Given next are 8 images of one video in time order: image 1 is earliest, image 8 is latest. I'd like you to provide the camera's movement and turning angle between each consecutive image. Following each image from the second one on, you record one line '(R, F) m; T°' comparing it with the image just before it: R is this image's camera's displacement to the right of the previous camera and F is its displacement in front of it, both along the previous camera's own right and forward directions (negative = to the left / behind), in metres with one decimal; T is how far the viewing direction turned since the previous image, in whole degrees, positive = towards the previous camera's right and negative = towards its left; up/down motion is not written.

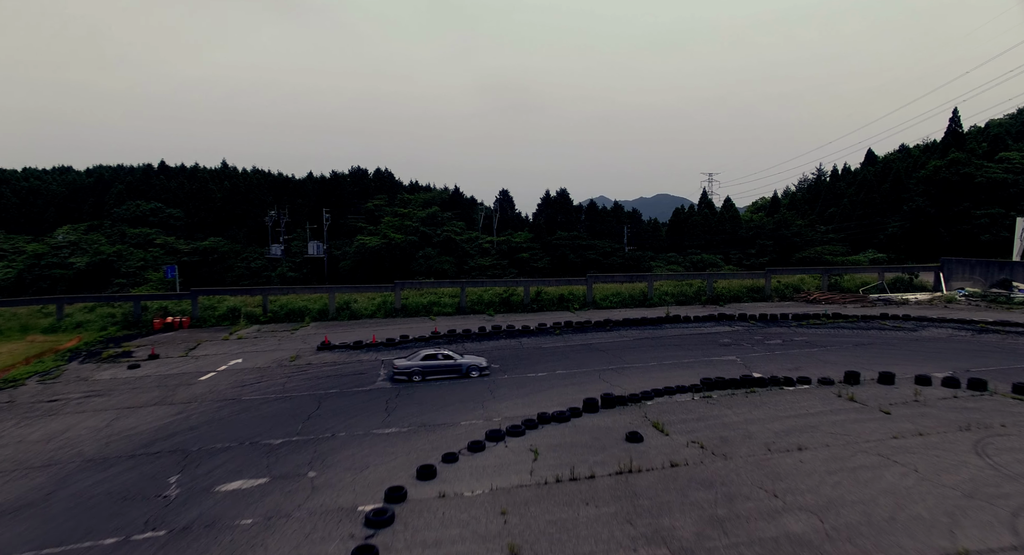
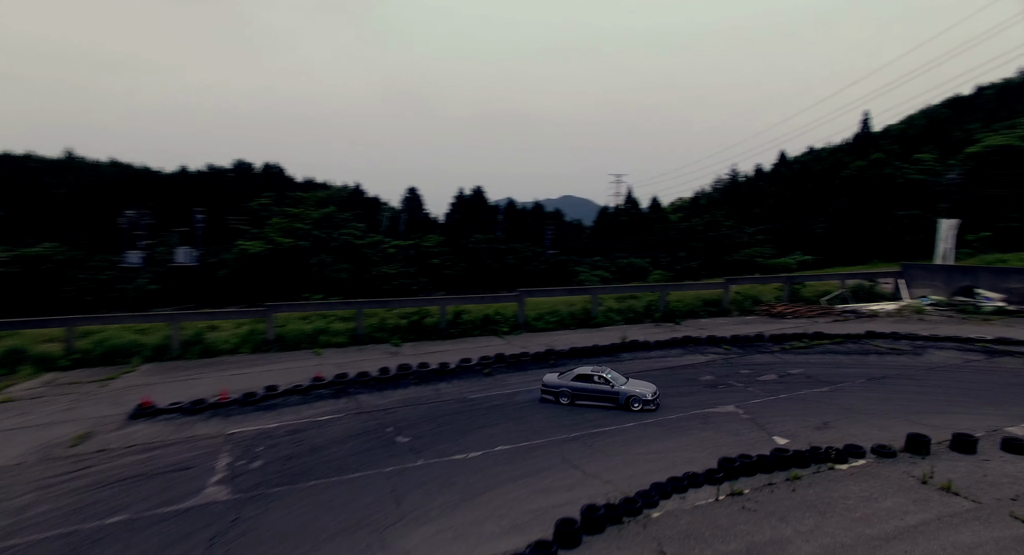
(-0.1, +5.9) m; +10°
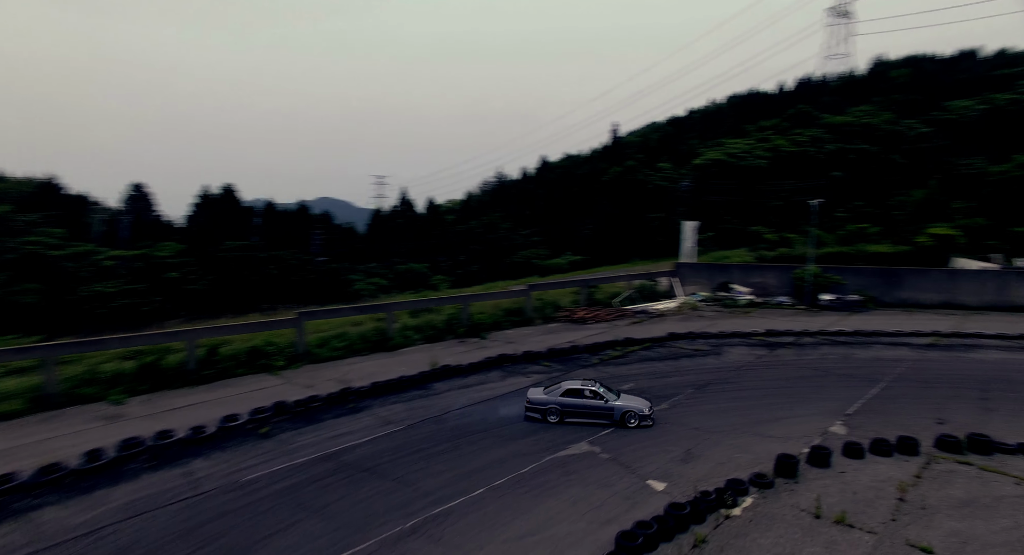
(-0.5, +3.6) m; +24°
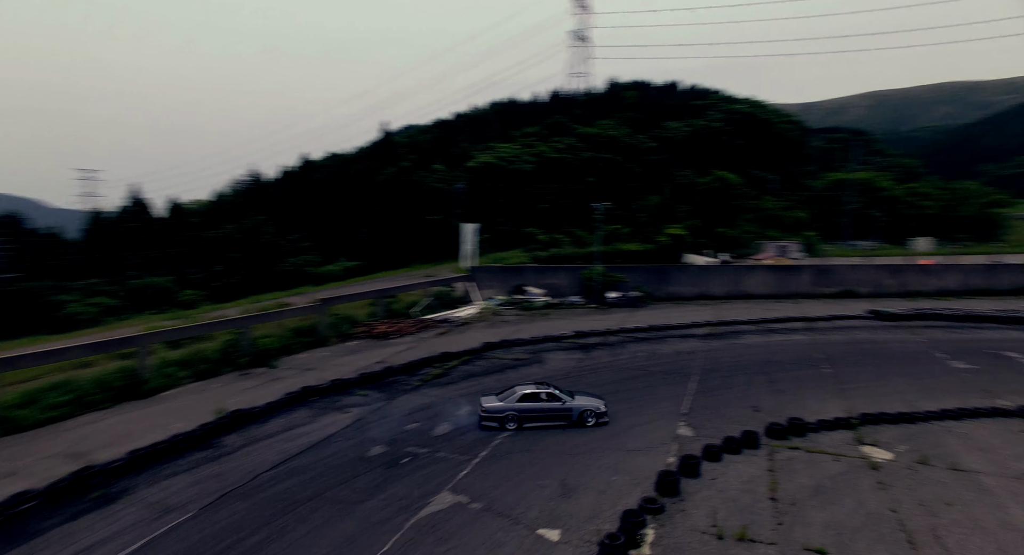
(-1.2, +2.2) m; +24°
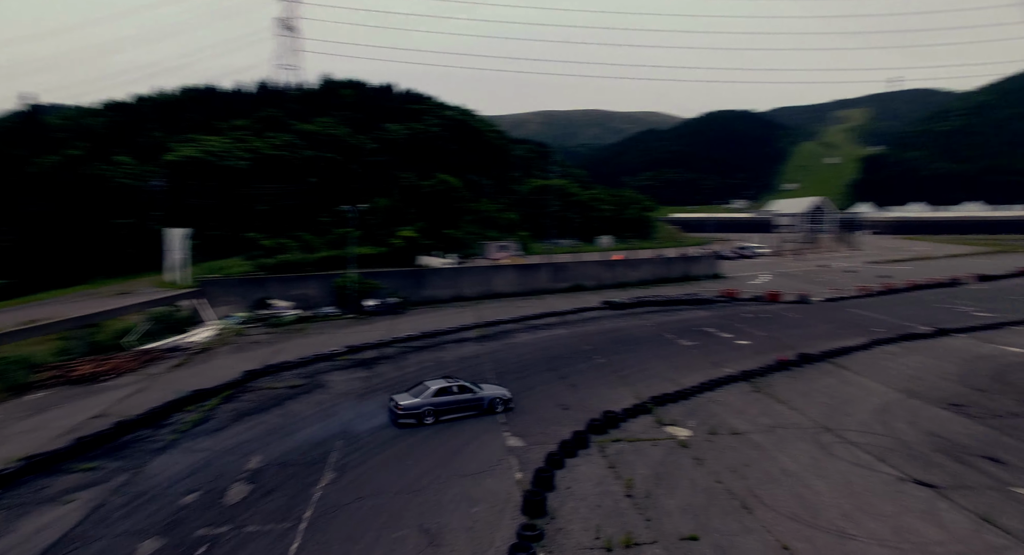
(-1.8, +1.6) m; +28°
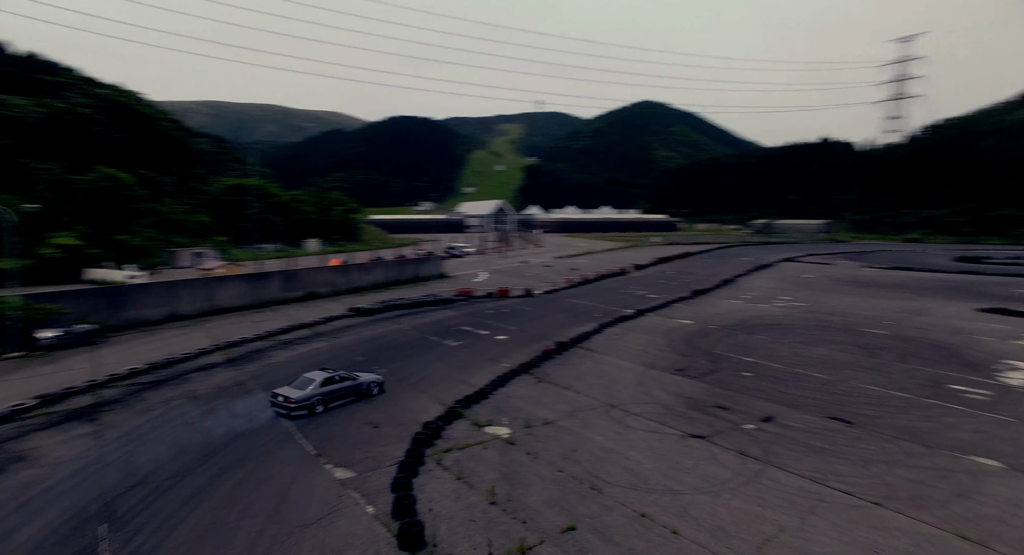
(-2.4, +1.0) m; +30°
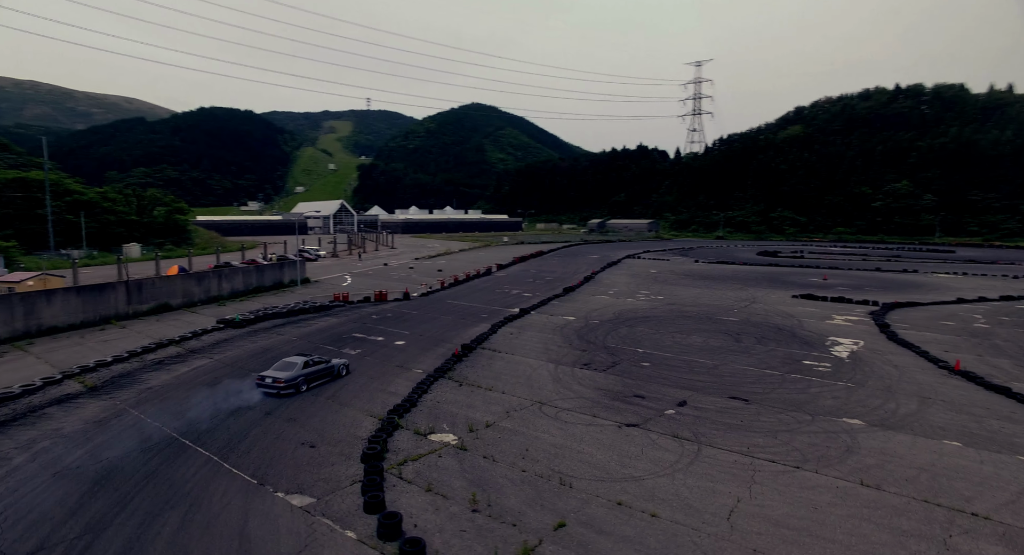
(-2.4, +0.4) m; +17°
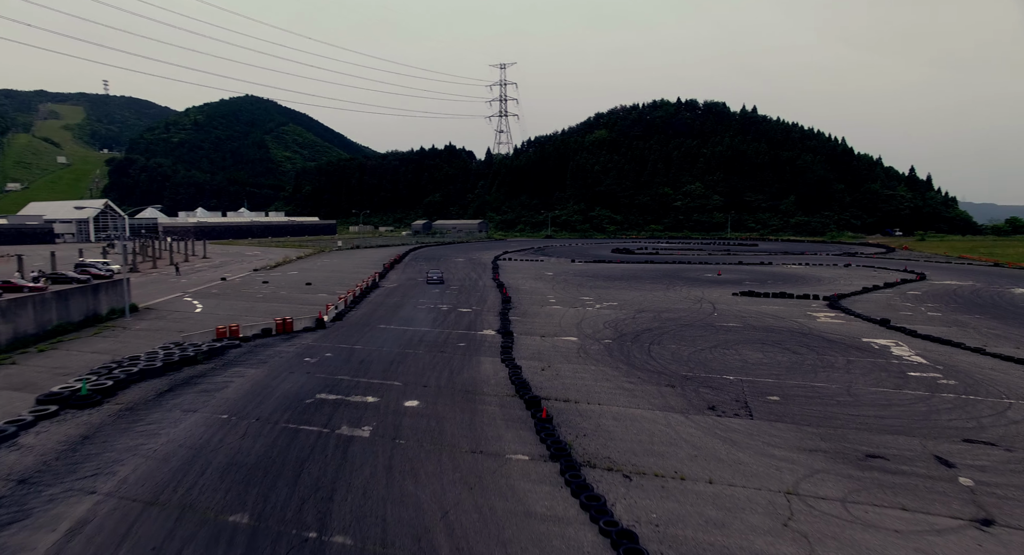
(-7.6, +8.3) m; +21°
